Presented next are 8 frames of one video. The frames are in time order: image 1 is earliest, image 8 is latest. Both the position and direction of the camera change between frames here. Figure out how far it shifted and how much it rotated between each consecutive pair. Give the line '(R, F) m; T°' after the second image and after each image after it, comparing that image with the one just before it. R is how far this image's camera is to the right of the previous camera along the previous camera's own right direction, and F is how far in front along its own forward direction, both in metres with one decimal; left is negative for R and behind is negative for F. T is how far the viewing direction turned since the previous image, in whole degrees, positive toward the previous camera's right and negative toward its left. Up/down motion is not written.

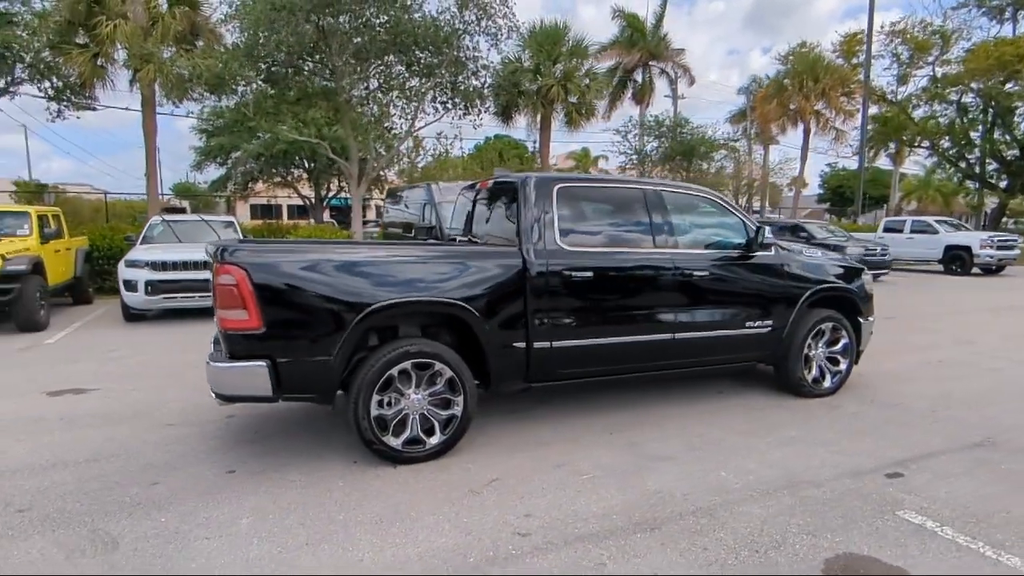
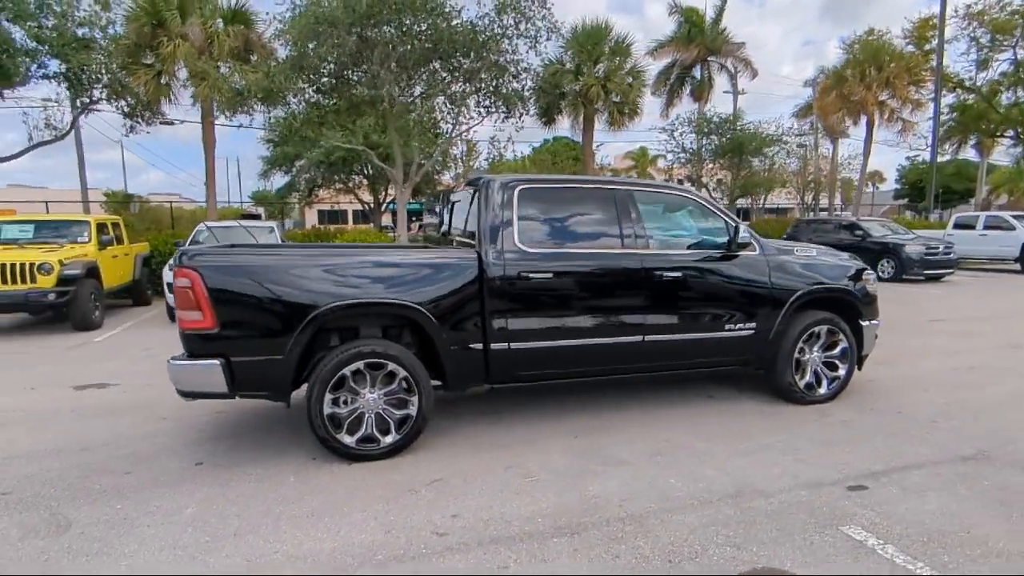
(+0.9, 0.0) m; -6°
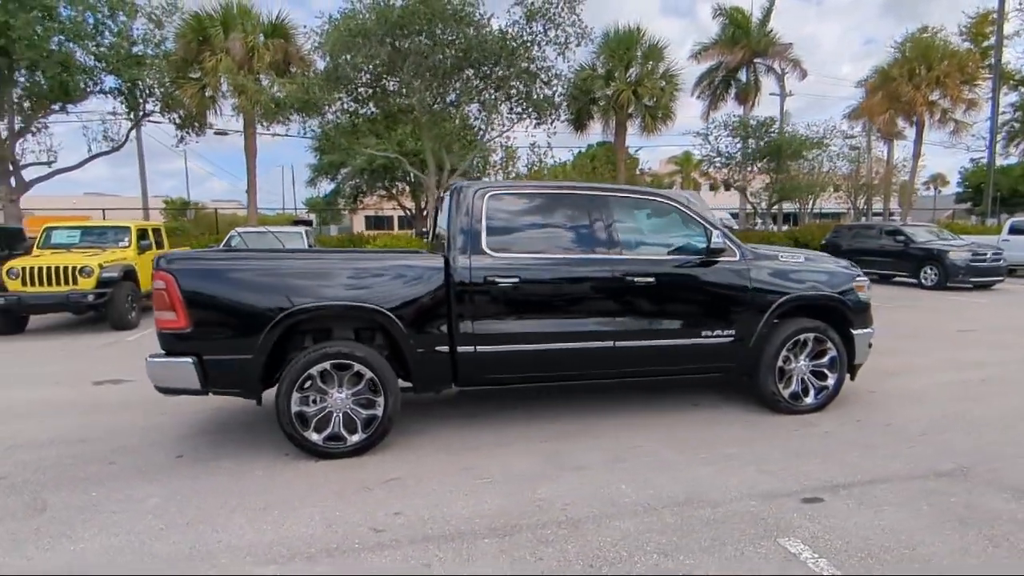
(+0.7, 0.0) m; -5°
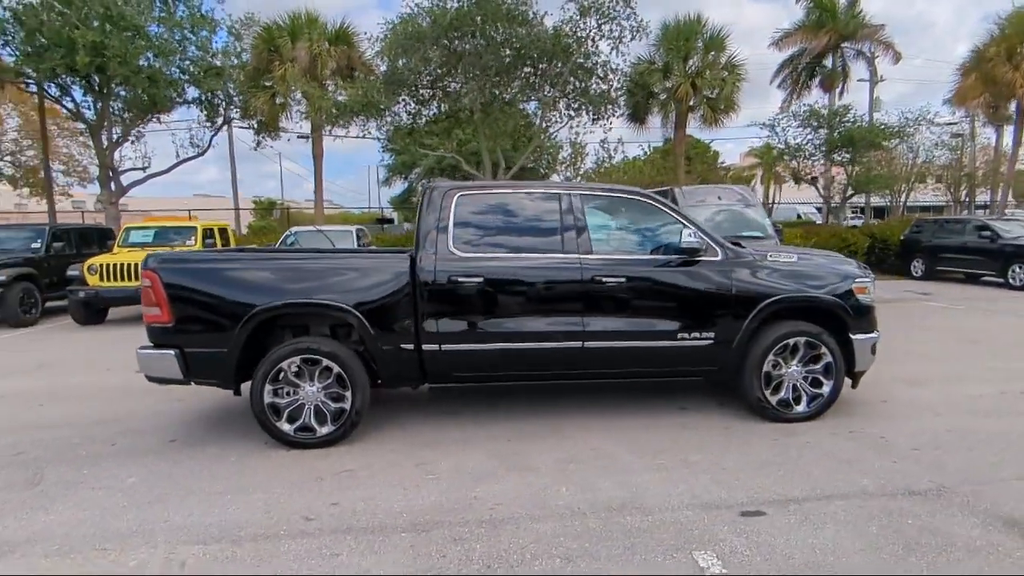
(+1.0, 0.0) m; -8°
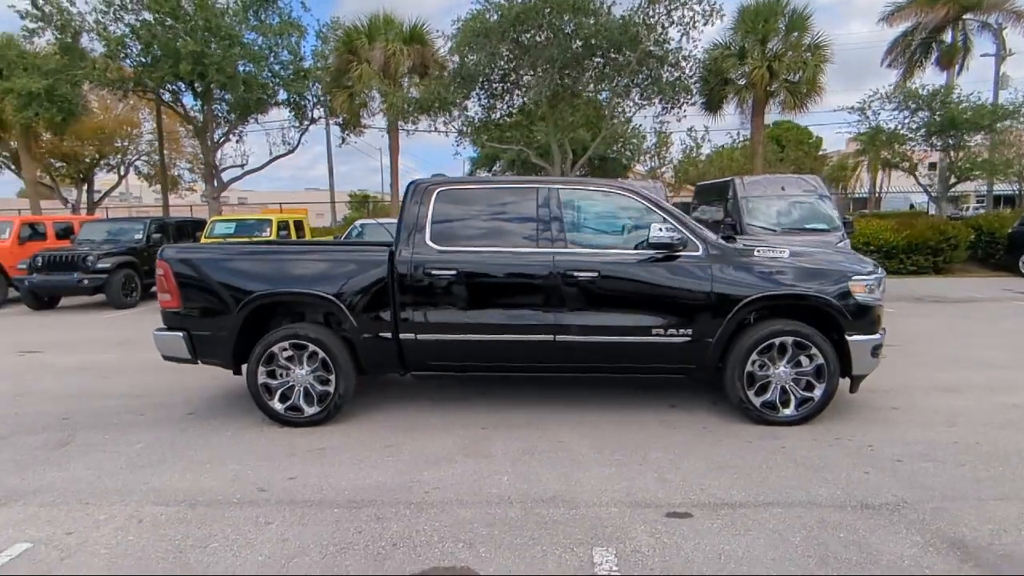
(+1.0, 0.0) m; -9°
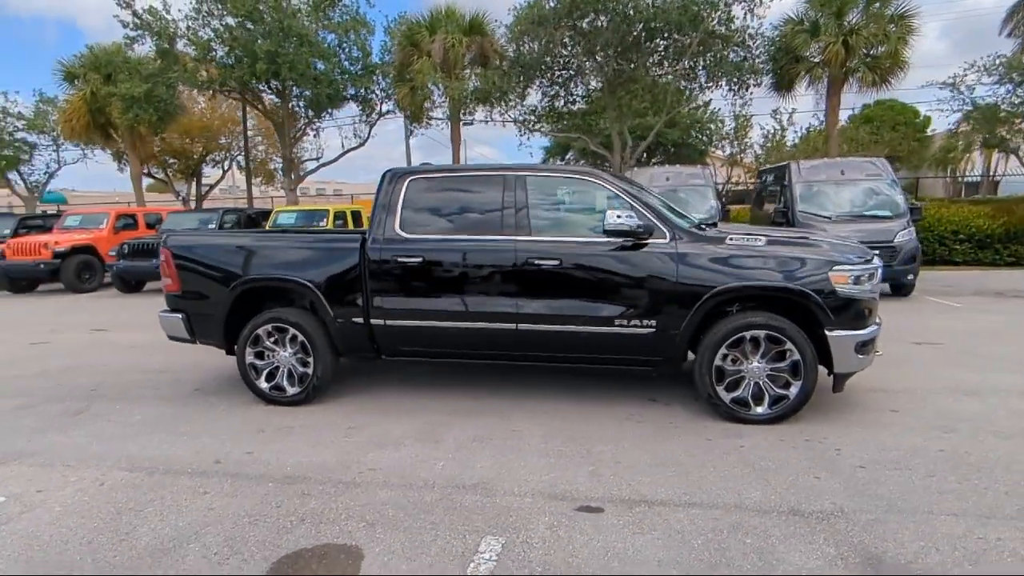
(+1.0, +0.1) m; -8°
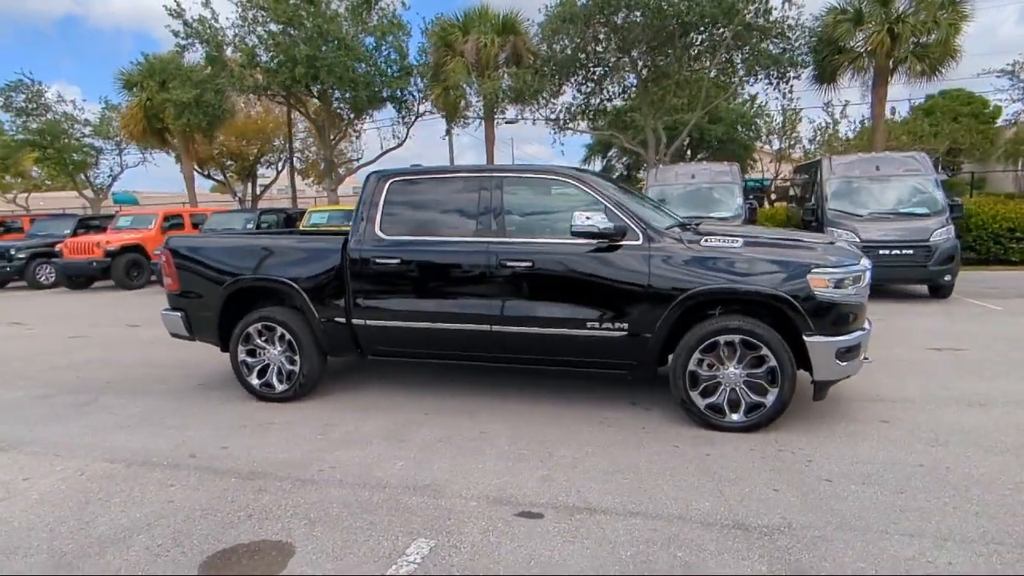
(+0.6, +0.1) m; -5°
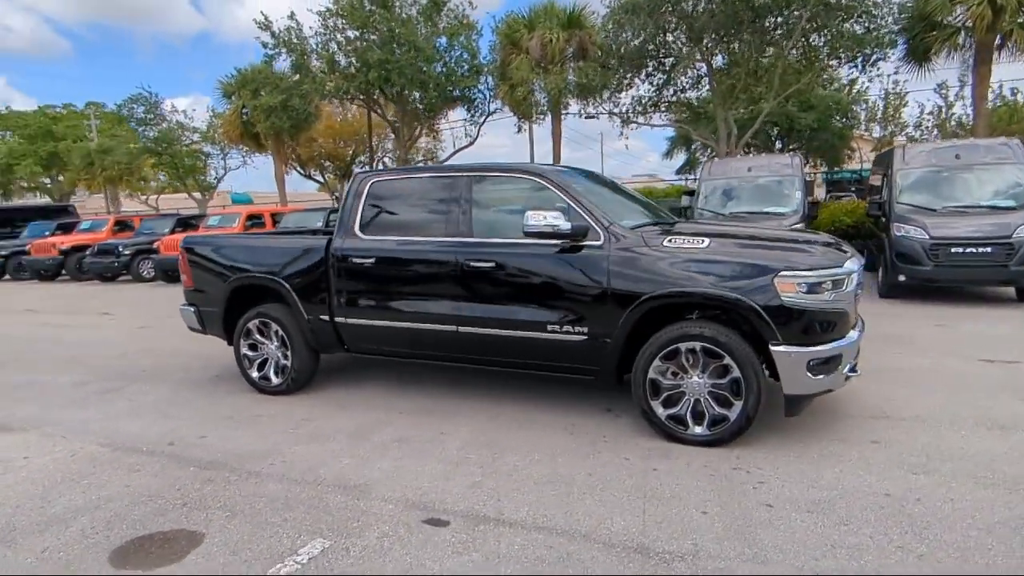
(+1.0, +0.2) m; -9°
